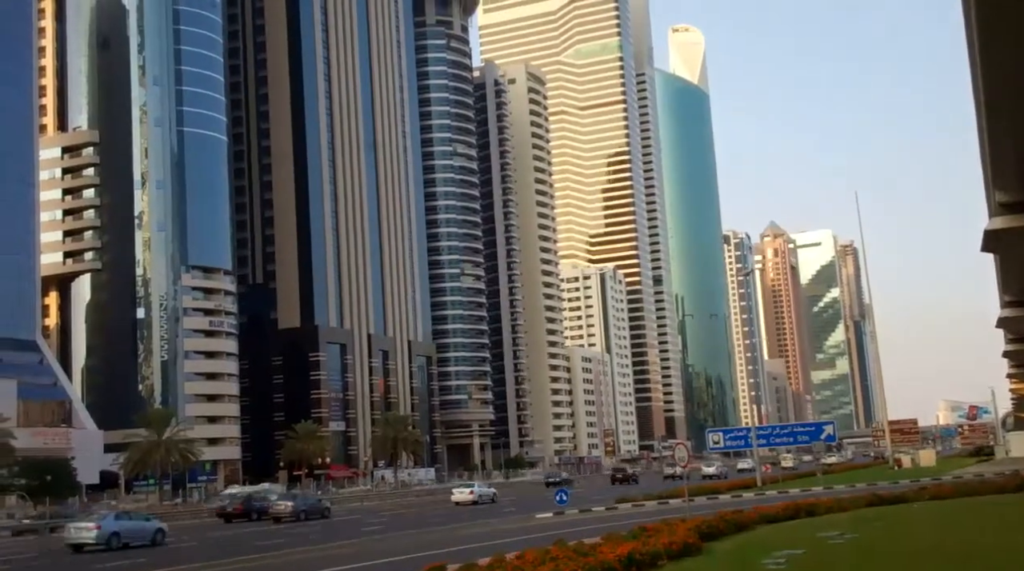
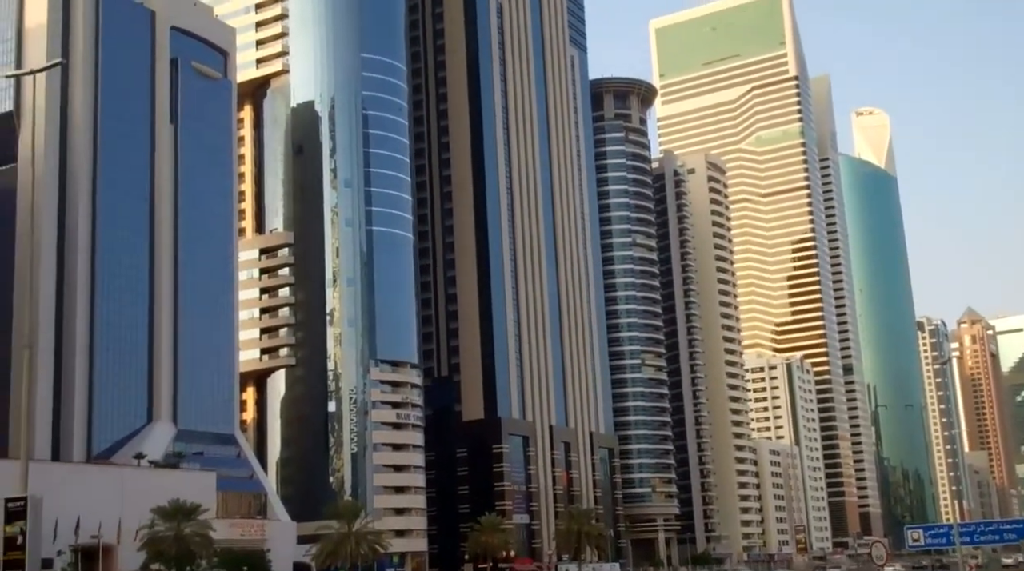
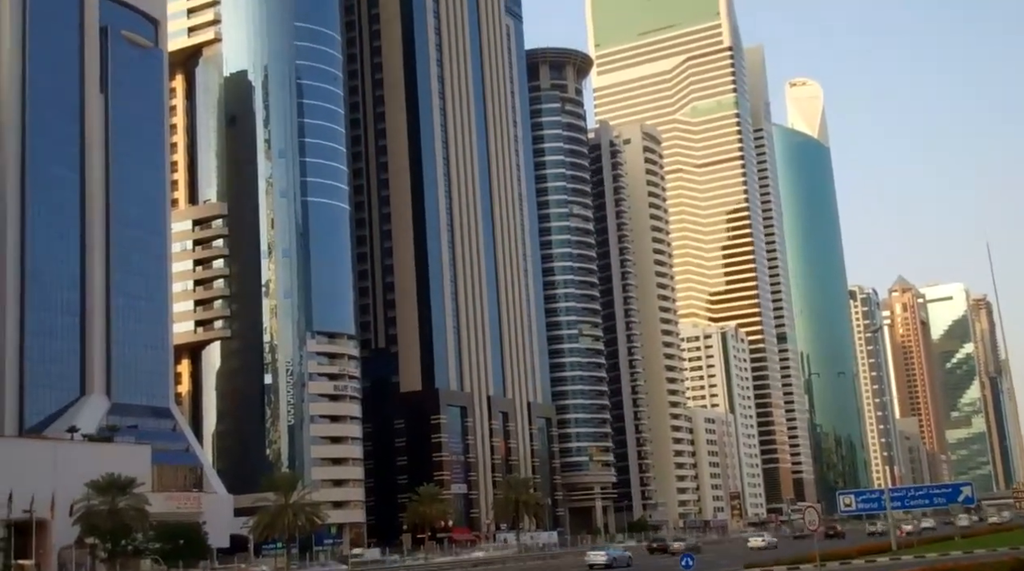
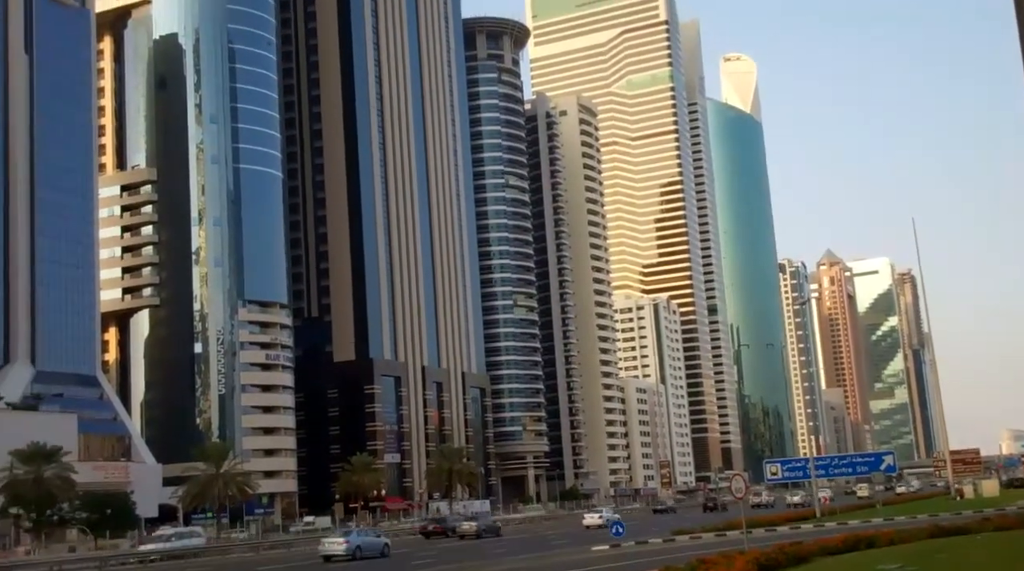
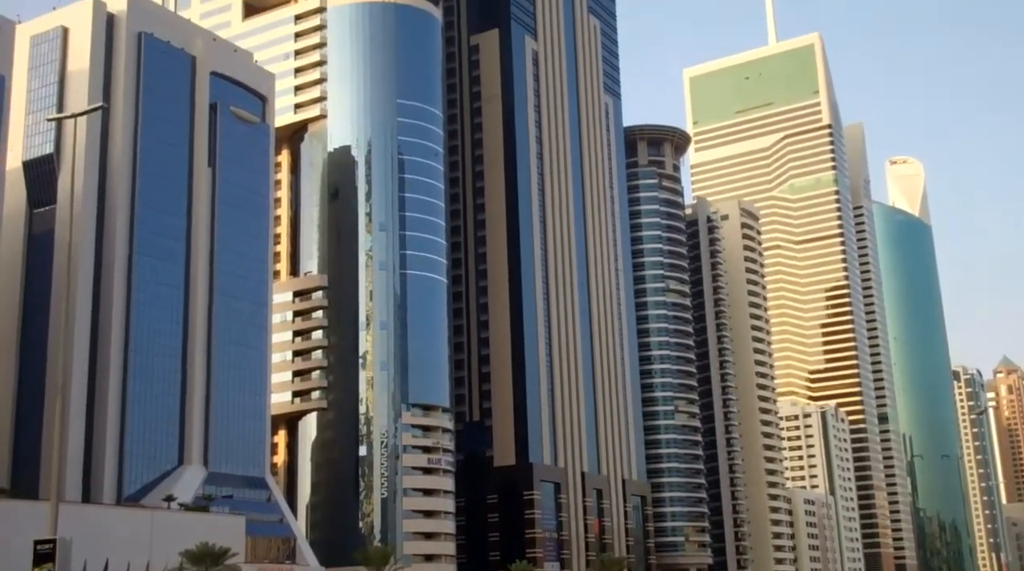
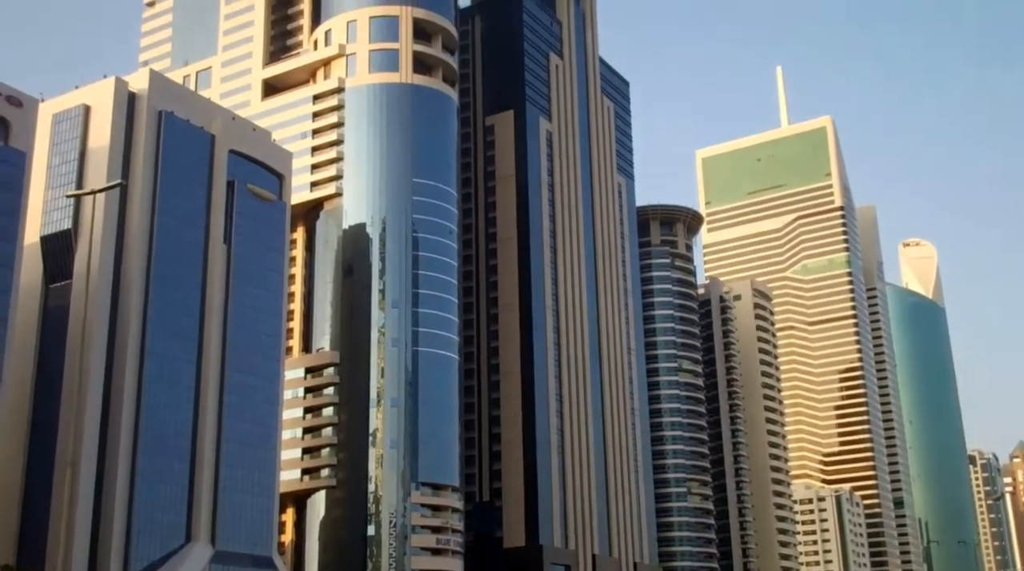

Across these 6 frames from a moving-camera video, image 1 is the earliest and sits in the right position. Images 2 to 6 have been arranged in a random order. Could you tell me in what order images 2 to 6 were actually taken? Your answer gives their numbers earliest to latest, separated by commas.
4, 3, 2, 5, 6
